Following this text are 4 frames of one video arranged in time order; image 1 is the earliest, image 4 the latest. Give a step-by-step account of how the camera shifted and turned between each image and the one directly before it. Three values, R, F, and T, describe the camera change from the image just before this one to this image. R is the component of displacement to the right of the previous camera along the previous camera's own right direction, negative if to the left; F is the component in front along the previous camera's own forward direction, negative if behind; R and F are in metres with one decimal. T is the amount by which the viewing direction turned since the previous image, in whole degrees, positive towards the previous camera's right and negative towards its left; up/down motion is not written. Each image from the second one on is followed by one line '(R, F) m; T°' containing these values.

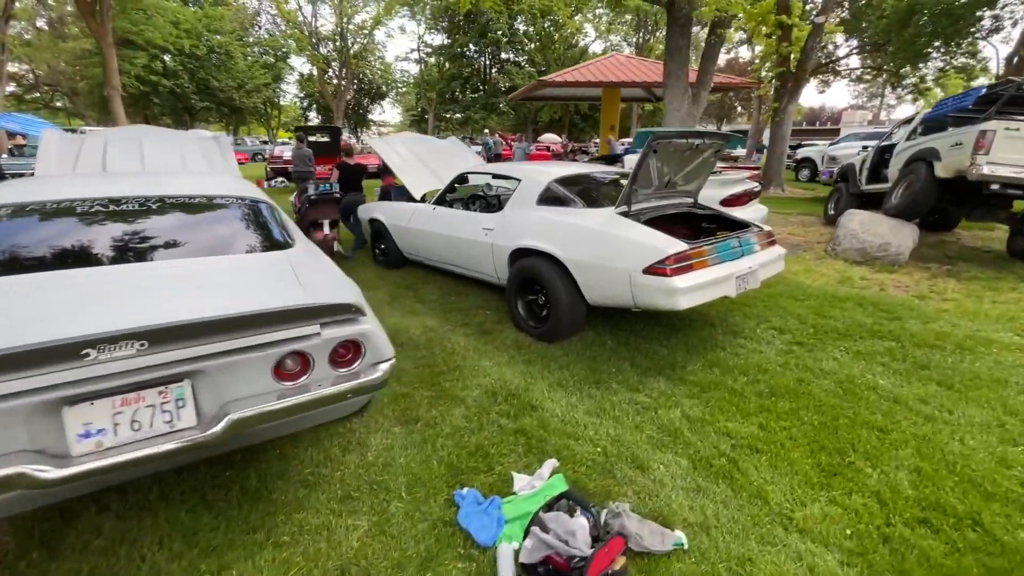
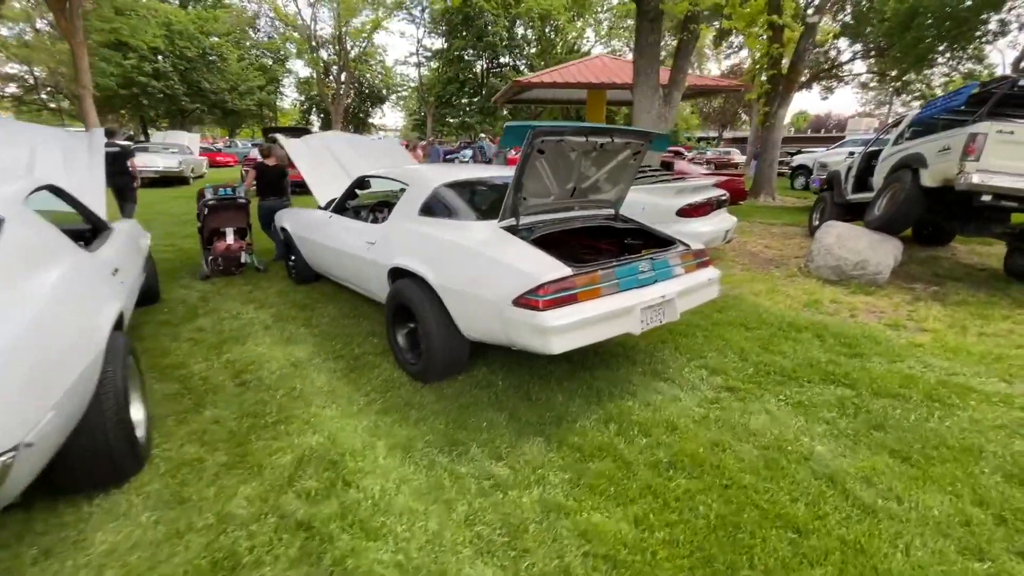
(+0.9, +0.7) m; -1°
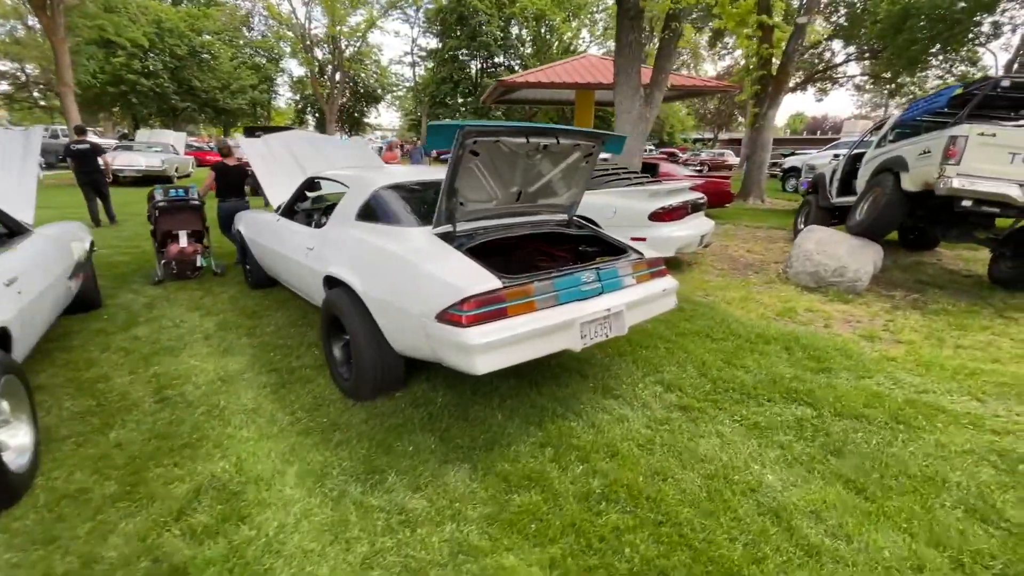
(+0.4, +0.2) m; 0°
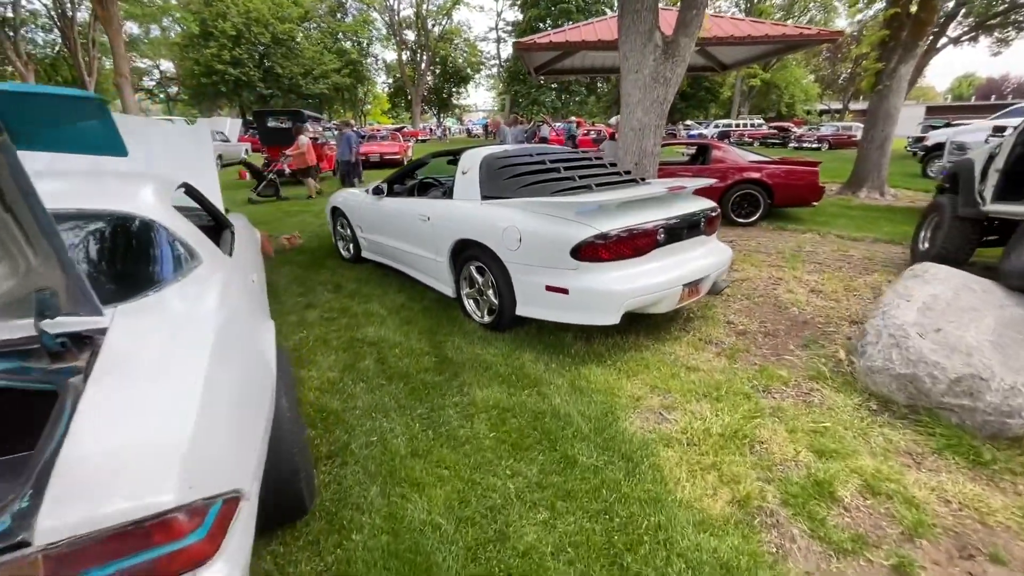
(+1.9, +2.5) m; -12°
